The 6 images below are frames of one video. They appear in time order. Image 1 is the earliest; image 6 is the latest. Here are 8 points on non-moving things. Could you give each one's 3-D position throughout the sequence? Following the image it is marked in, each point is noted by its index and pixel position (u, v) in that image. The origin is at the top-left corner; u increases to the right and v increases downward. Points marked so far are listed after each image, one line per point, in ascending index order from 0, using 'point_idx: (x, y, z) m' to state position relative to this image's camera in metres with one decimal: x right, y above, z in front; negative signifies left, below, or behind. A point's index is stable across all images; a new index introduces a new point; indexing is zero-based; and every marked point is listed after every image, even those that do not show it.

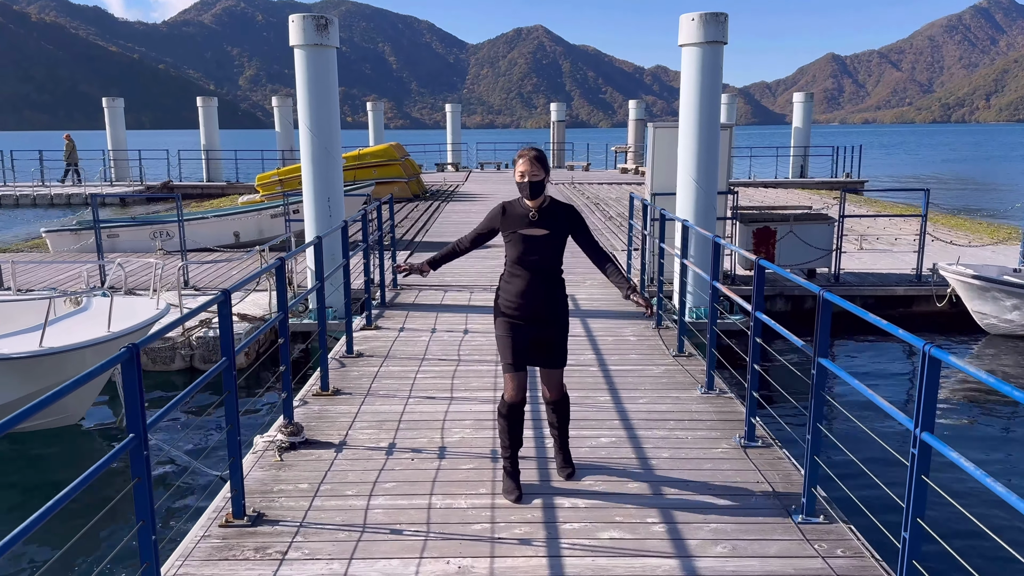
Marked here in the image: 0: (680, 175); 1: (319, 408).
0: (+1.9, +1.2, +8.7) m
1: (-1.4, -0.8, +5.8) m
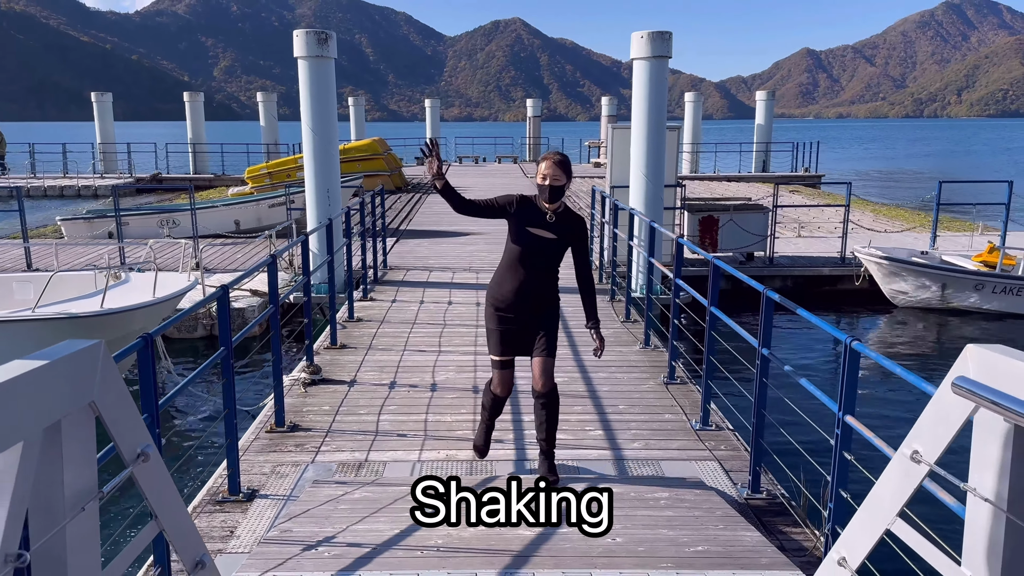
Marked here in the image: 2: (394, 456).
0: (+1.5, +1.5, +10.2) m
1: (-1.6, -0.6, +7.2) m
2: (-0.7, -1.1, +5.1) m
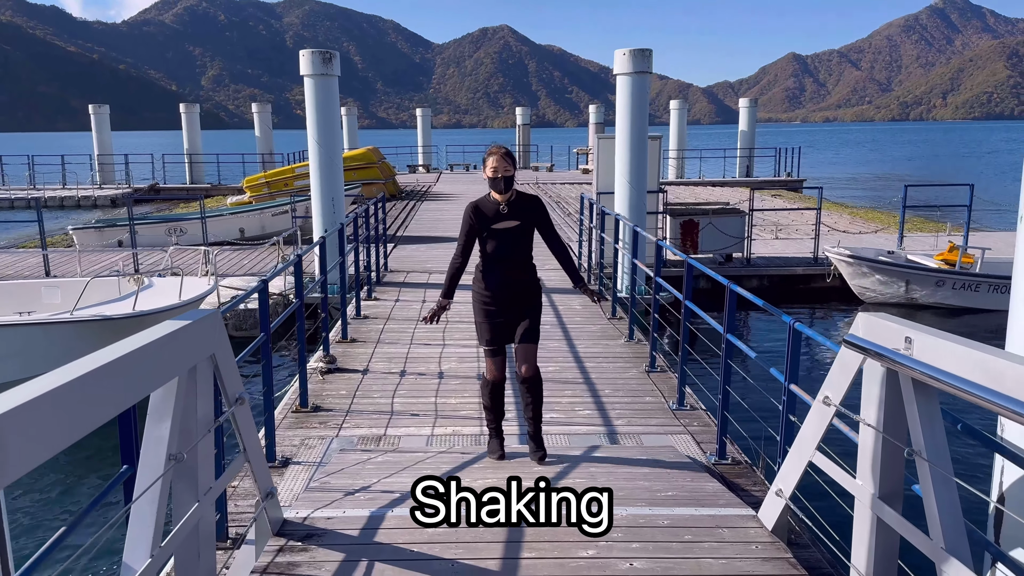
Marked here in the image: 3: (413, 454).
0: (+1.4, +1.5, +10.9) m
1: (-1.7, -0.6, +7.9) m
2: (-0.8, -1.0, +5.8) m
3: (-0.6, -1.1, +5.0) m
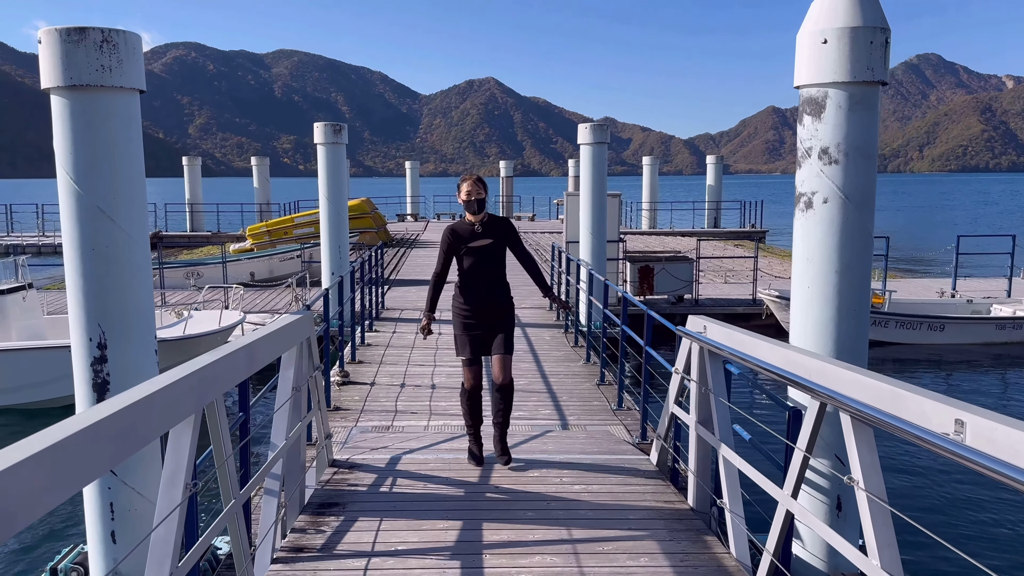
0: (+1.1, +0.9, +12.9) m
1: (-1.9, -1.0, +9.7) m
2: (-1.0, -1.3, +7.7) m
3: (-0.8, -1.3, +6.8) m
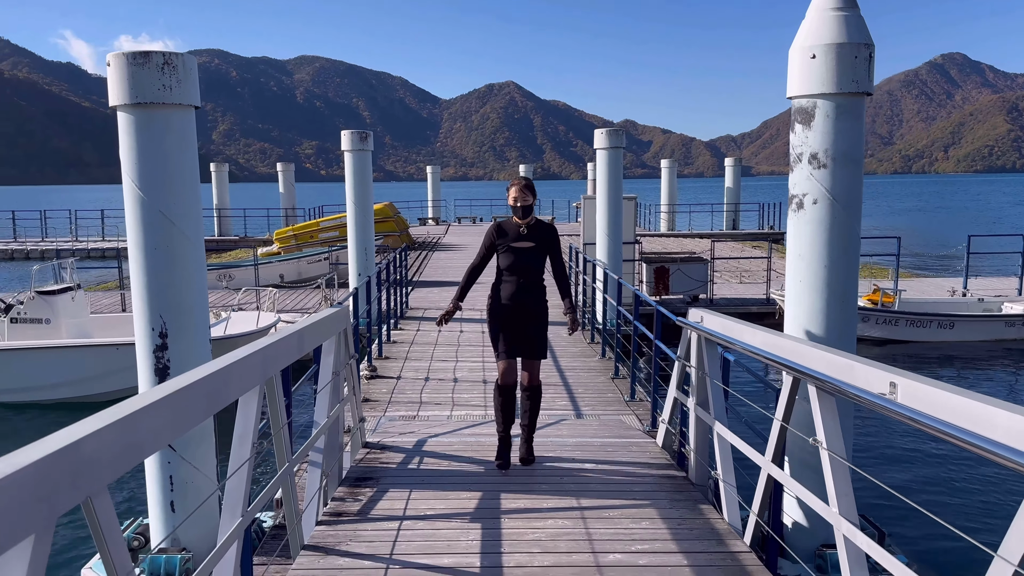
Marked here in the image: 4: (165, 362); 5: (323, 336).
0: (+1.4, +0.9, +13.4) m
1: (-1.7, -1.0, +10.3) m
2: (-0.8, -1.3, +8.2) m
3: (-0.7, -1.2, +7.3) m
4: (-2.3, -0.5, +5.2) m
5: (-1.1, -0.3, +4.6) m
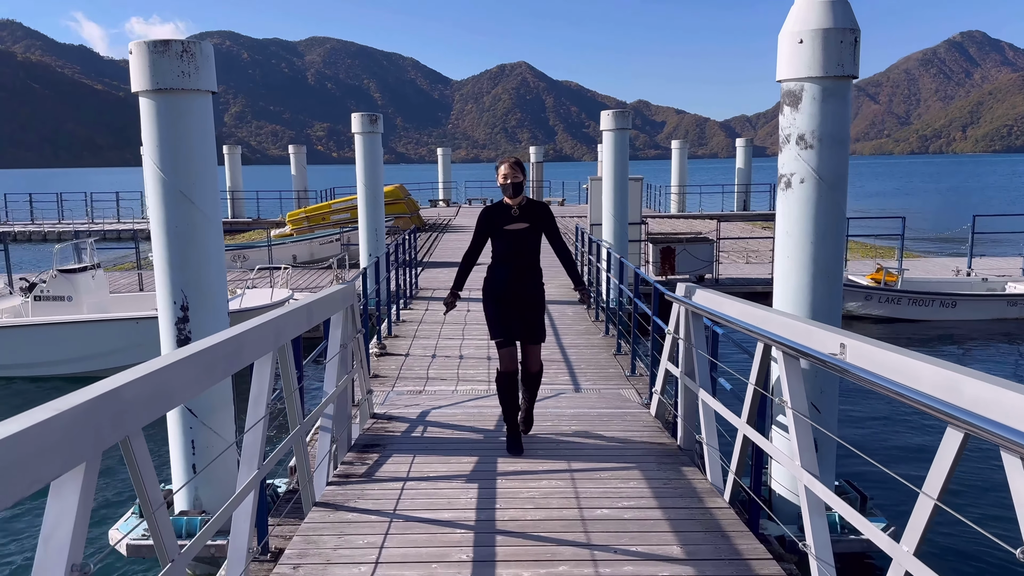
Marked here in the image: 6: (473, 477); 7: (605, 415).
0: (+1.6, +1.3, +13.6) m
1: (-1.6, -0.7, +10.6) m
2: (-0.8, -1.0, +8.5) m
3: (-0.6, -1.0, +7.6) m
4: (-2.3, -0.3, +5.5) m
5: (-1.1, -0.1, +4.9) m
6: (-0.2, -1.1, +4.8) m
7: (+0.8, -1.0, +6.5) m
